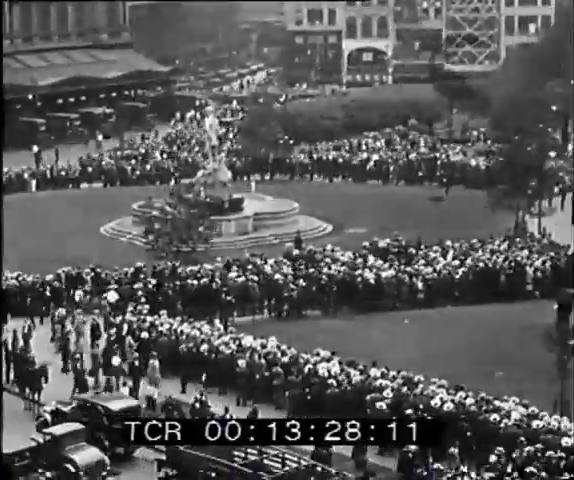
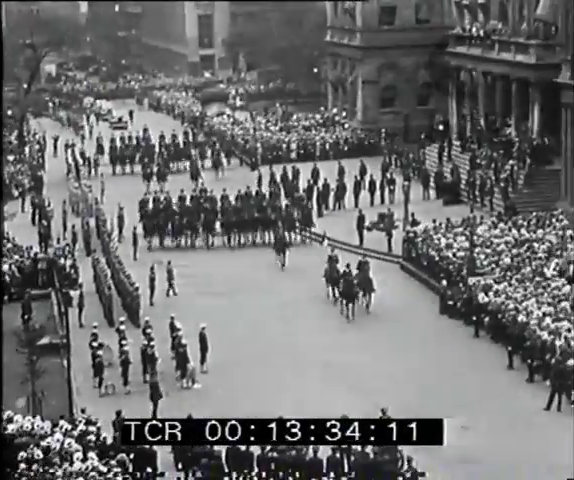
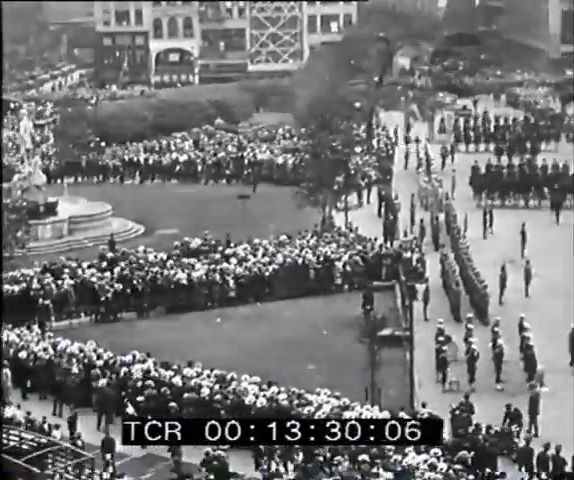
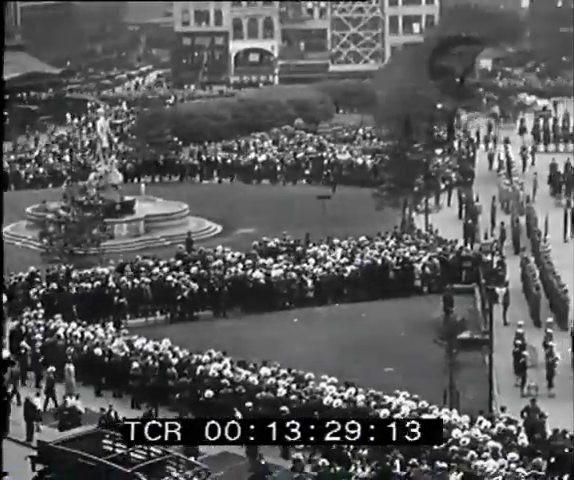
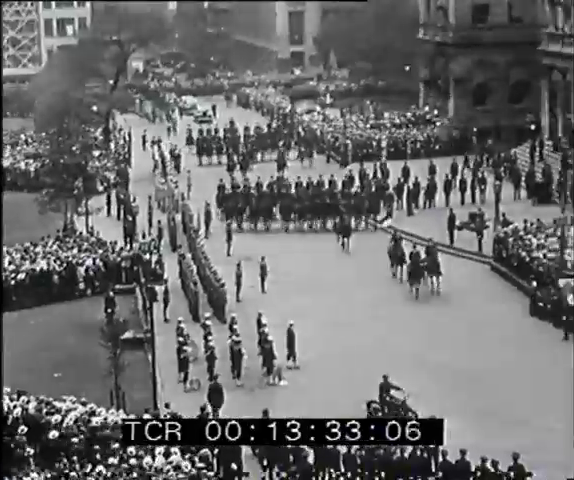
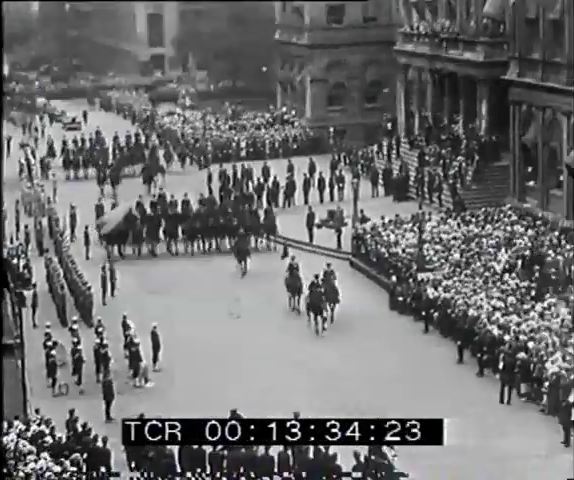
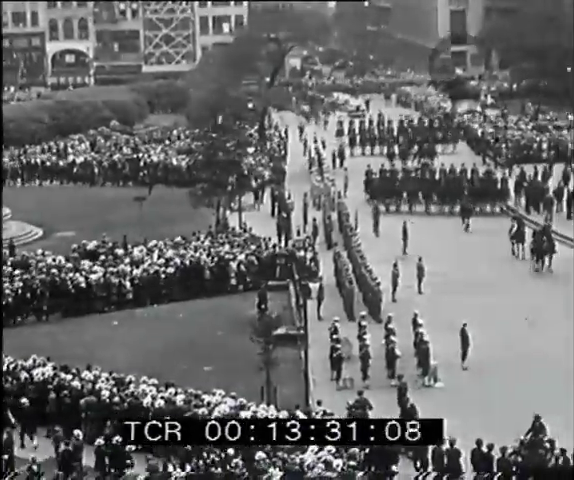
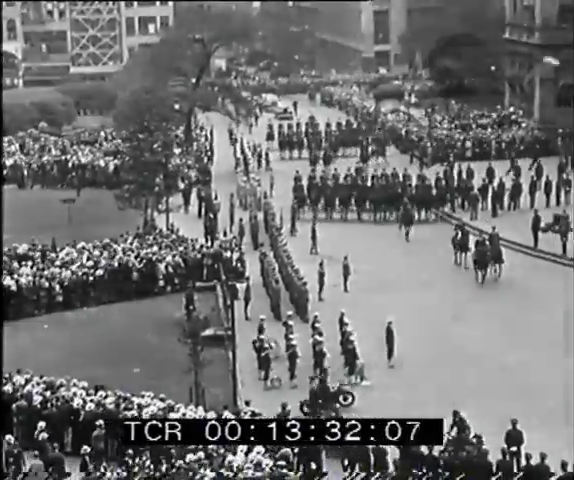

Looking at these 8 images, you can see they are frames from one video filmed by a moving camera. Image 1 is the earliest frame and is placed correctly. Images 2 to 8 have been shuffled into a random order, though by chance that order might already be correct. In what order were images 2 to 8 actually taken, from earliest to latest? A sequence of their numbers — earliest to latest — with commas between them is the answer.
4, 3, 7, 8, 5, 2, 6
